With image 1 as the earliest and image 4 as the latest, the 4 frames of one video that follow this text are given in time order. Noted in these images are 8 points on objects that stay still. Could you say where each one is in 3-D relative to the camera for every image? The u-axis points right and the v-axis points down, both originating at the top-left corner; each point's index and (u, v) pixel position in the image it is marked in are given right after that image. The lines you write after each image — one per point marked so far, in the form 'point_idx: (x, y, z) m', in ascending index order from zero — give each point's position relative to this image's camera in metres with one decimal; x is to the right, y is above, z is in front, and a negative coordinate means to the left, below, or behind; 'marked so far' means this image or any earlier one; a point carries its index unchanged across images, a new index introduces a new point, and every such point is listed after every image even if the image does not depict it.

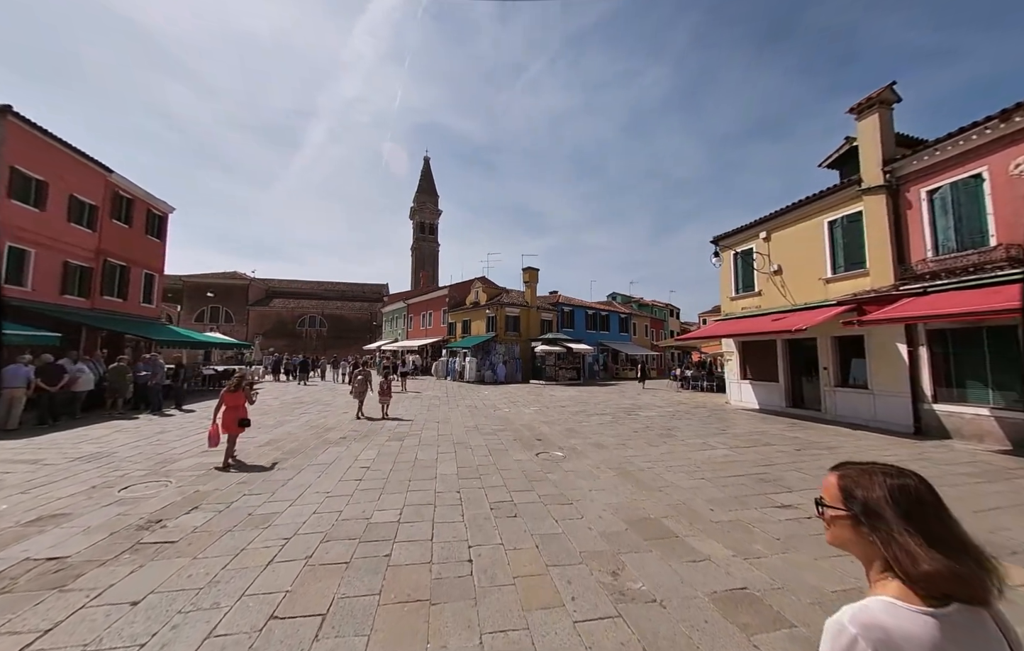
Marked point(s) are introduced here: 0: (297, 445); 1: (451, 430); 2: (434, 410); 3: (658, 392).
0: (-4.6, -2.5, +7.6) m
1: (-1.5, -2.7, +8.9) m
2: (-2.7, -3.0, +12.4) m
3: (+7.3, -3.4, +17.7) m
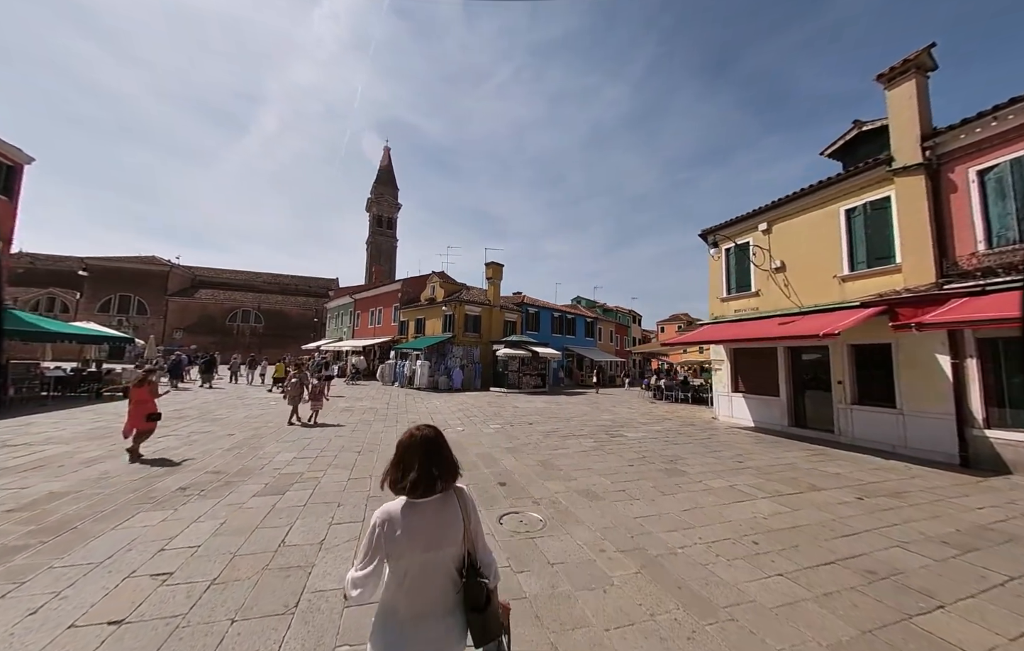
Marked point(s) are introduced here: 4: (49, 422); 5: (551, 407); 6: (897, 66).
0: (-5.3, -2.2, +4.4) m
1: (-2.4, -2.4, +6.0) m
2: (-4.0, -2.8, +9.4) m
3: (+5.4, -3.5, +15.7) m
4: (-11.1, -2.3, +8.4) m
5: (+1.5, -3.2, +13.9) m
6: (+9.4, +6.4, +8.6) m
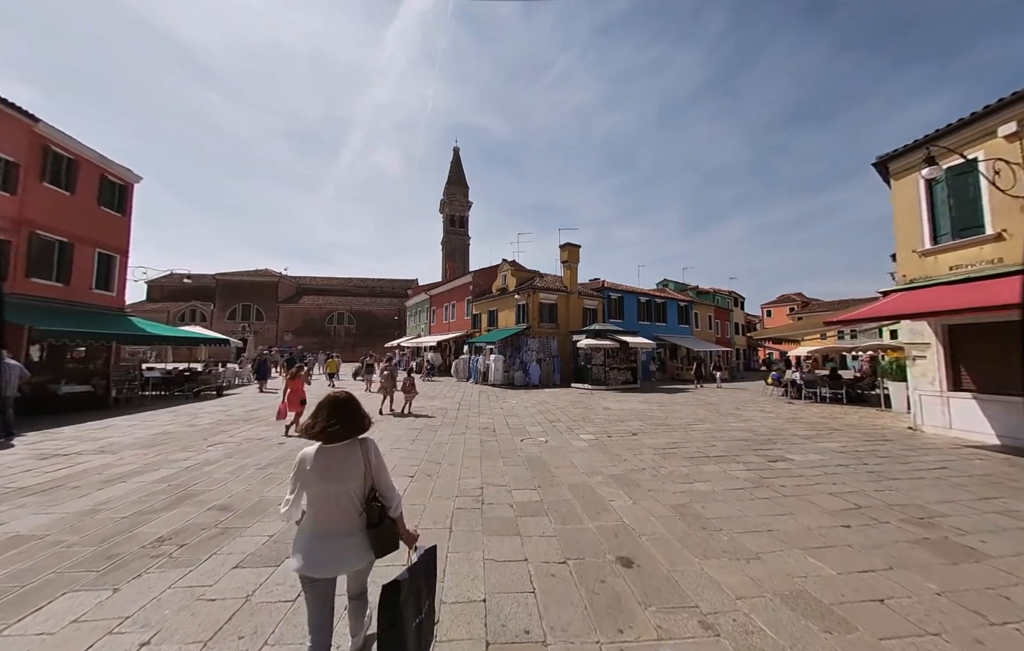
0: (-4.2, -2.1, +3.2) m
1: (-1.0, -2.2, +4.2) m
2: (-1.9, -2.5, +7.8) m
3: (+8.6, -2.7, +12.0) m
4: (-9.0, -2.3, +8.3) m
5: (+4.4, -2.6, +11.0) m
6: (+10.6, +7.2, +4.1) m
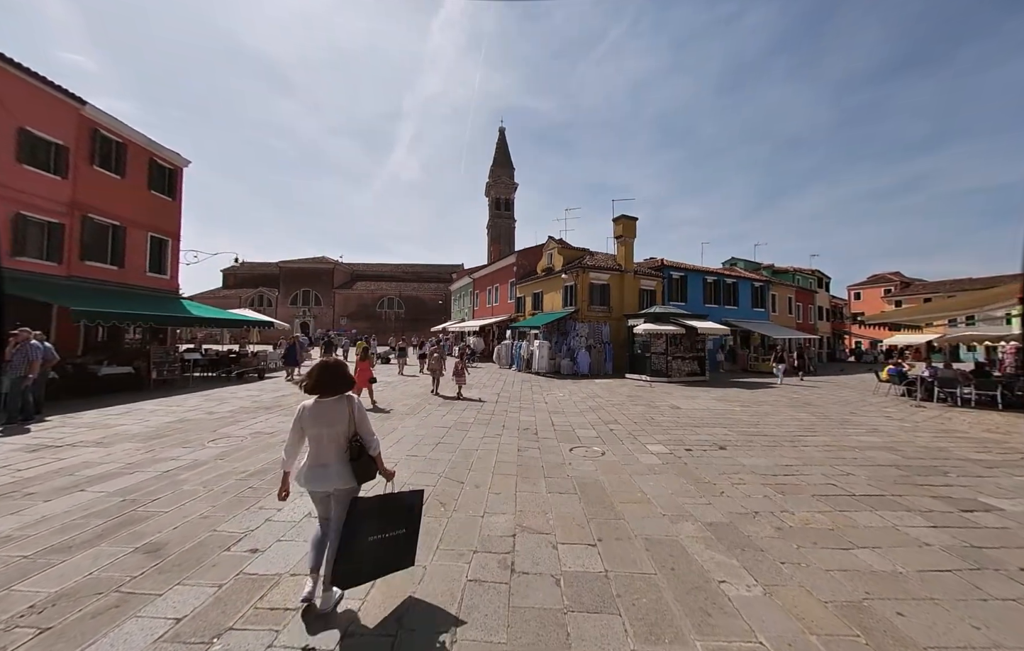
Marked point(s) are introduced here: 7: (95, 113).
0: (-4.0, -1.9, +2.2) m
1: (-0.7, -1.9, +2.7) m
2: (-1.1, -2.1, +6.4) m
3: (+9.9, -2.2, +9.3) m
4: (-8.1, -1.9, +7.9) m
5: (+5.6, -2.1, +8.8) m
6: (+10.9, +7.3, +0.8) m
7: (-14.3, +7.3, +12.1) m
